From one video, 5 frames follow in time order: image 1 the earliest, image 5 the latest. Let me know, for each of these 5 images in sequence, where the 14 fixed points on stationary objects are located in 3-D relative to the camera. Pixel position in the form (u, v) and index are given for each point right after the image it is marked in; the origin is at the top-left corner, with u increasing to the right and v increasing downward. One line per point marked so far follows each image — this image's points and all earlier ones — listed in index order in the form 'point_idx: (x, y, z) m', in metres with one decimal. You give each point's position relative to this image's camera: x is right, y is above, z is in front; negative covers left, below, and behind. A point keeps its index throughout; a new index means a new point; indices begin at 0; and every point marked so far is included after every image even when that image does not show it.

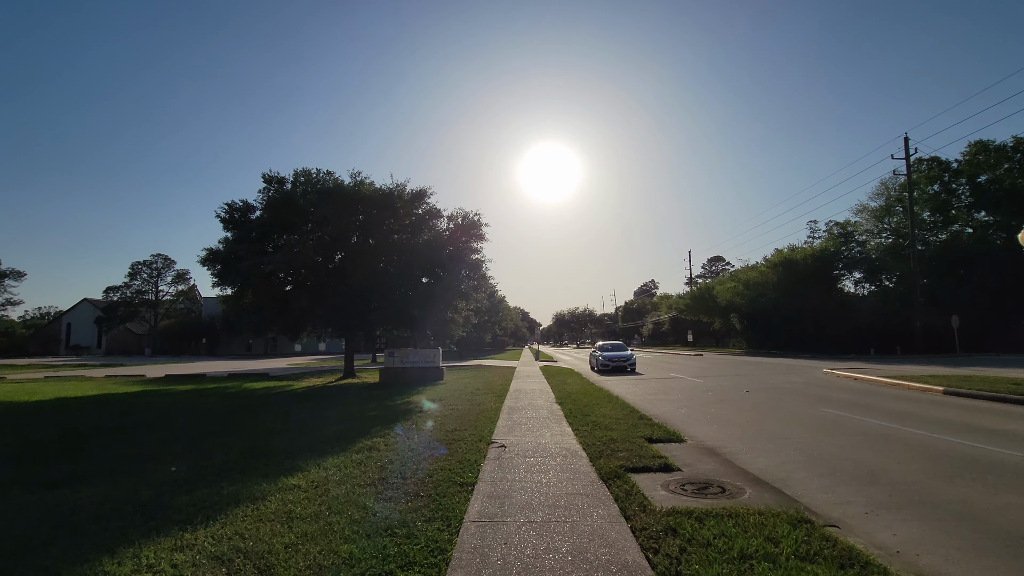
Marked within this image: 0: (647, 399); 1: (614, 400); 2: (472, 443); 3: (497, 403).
0: (+3.4, -2.8, +15.2) m
1: (+2.3, -2.5, +13.0) m
2: (-0.5, -2.1, +7.9) m
3: (-0.3, -2.5, +13.0) m
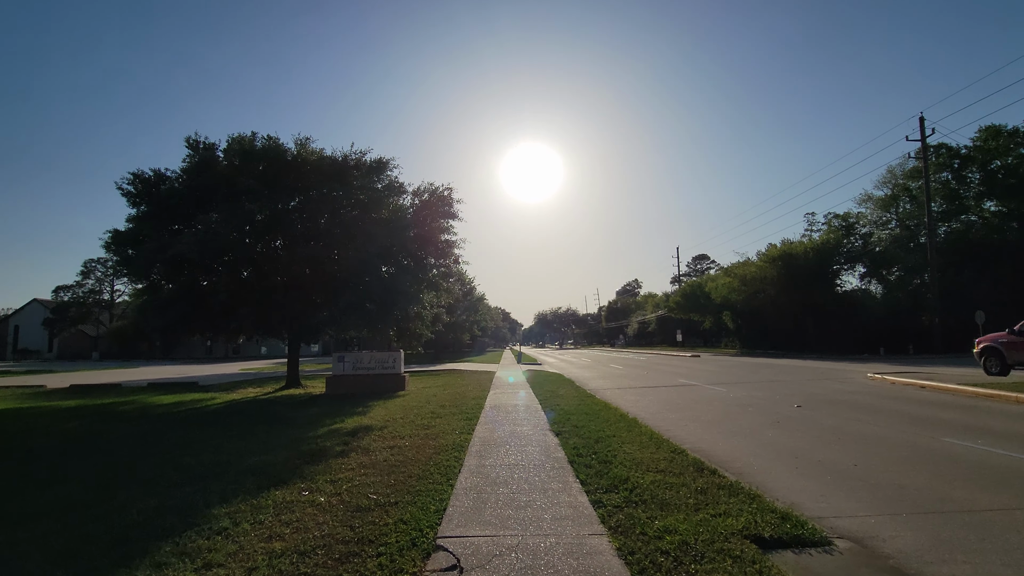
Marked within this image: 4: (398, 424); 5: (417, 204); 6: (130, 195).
0: (+3.0, -2.5, +11.1) m
1: (+1.9, -2.1, +8.9) m
2: (-0.8, -1.7, +3.7) m
3: (-0.7, -2.1, +8.8) m
4: (-1.9, -2.3, +9.9) m
5: (-3.2, +2.8, +19.8) m
6: (-11.6, +2.8, +18.0) m
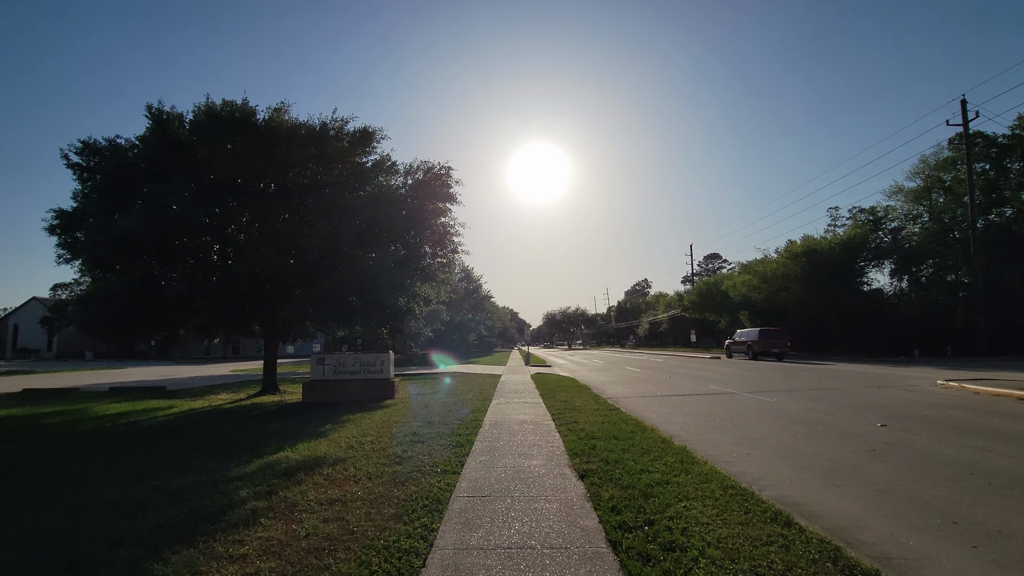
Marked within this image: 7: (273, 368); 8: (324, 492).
0: (+3.1, -2.2, +8.5) m
1: (+1.9, -1.9, +6.3) m
2: (-0.8, -1.5, +1.1) m
3: (-0.7, -1.9, +6.3) m
4: (-1.8, -2.0, +7.4) m
5: (-3.0, +3.0, +17.3) m
6: (-11.4, +3.1, +15.6) m
7: (-7.3, -2.5, +18.4) m
8: (-1.7, -1.9, +5.4) m
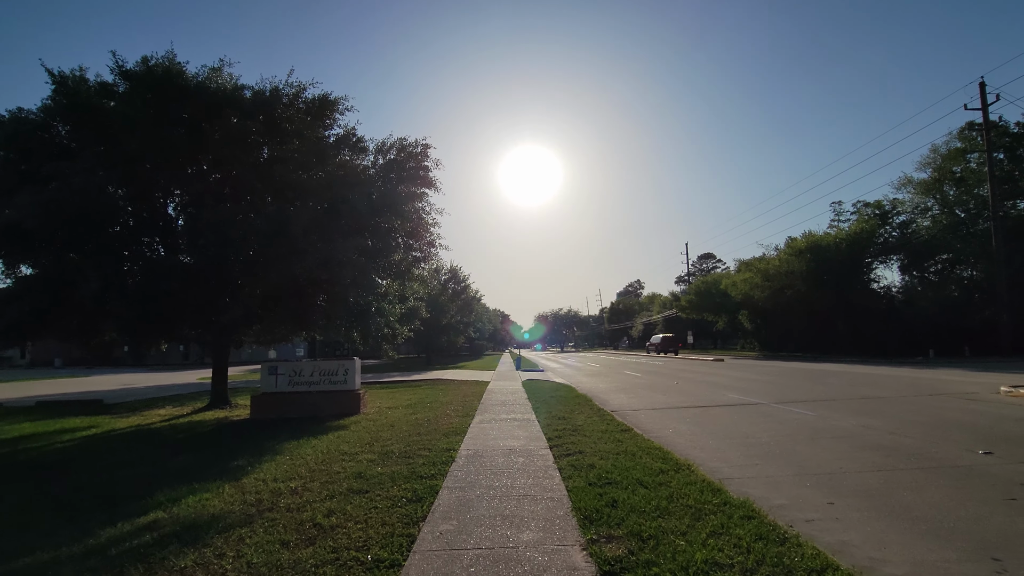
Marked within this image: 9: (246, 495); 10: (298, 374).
0: (+2.9, -2.0, +6.1) m
1: (+1.8, -1.7, +3.9) m
2: (-0.9, -1.3, -1.3) m
3: (-0.8, -1.7, +3.8) m
4: (-2.0, -1.9, +4.9) m
5: (-3.3, +3.2, +14.9) m
6: (-11.7, +3.1, +13.1) m
7: (-7.7, -2.4, +15.8) m
8: (-1.8, -1.7, +3.0) m
9: (-2.5, -2.0, +5.6) m
10: (-4.8, -2.0, +13.5) m
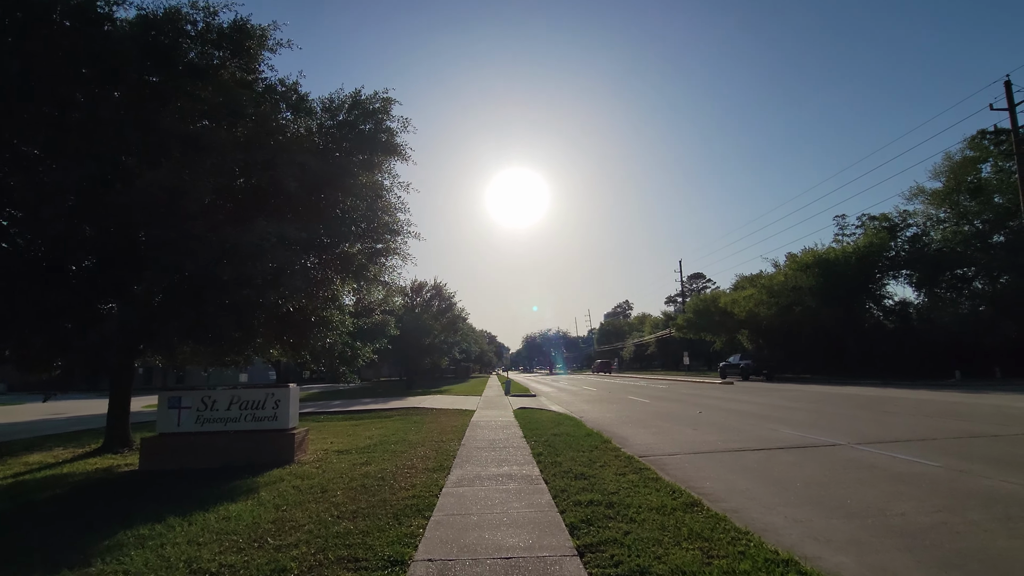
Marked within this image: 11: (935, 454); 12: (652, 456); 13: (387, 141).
0: (+2.9, -1.8, +2.6) m
1: (+1.9, -1.3, +0.4) m
2: (-0.7, -0.7, -4.8) m
3: (-0.7, -1.4, +0.3) m
4: (-1.9, -1.6, +1.3) m
5: (-3.5, +3.1, +11.4) m
6: (-11.9, +3.1, +9.4) m
7: (-7.8, -2.5, +12.1) m
8: (-1.7, -1.3, -0.6) m
9: (-2.5, -1.7, +2.0) m
10: (-5.0, -2.0, +9.9) m
11: (+6.3, -2.5, +9.0) m
12: (+2.3, -2.8, +9.7) m
13: (-2.5, +2.9, +11.8) m
